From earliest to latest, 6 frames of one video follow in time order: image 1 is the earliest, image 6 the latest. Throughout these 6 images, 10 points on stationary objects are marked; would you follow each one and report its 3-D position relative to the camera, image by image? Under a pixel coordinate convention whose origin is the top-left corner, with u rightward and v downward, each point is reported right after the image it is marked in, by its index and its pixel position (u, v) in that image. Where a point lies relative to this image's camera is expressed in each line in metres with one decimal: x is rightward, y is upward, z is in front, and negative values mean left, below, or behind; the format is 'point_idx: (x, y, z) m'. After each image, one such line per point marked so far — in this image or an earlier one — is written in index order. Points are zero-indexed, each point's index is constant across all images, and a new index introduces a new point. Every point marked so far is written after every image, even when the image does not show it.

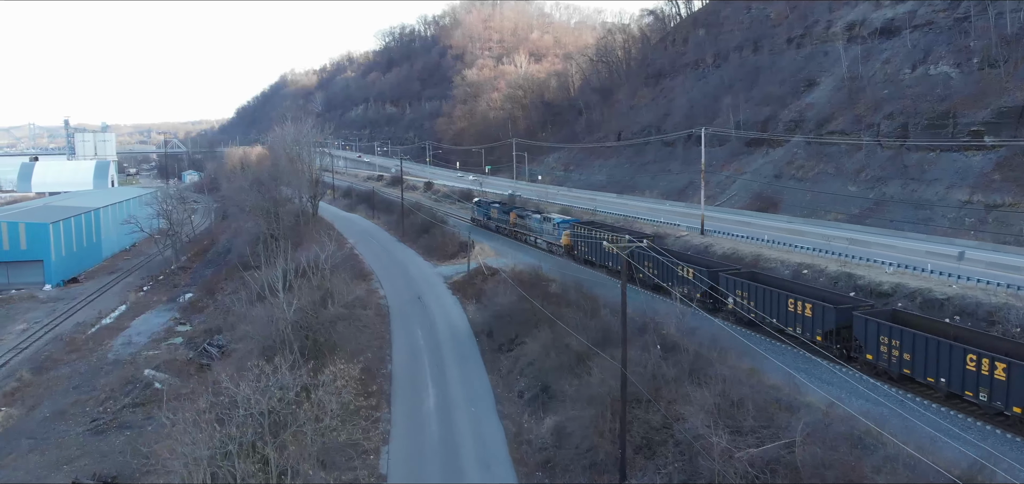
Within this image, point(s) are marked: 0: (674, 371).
0: (+2.9, -2.3, +13.6) m
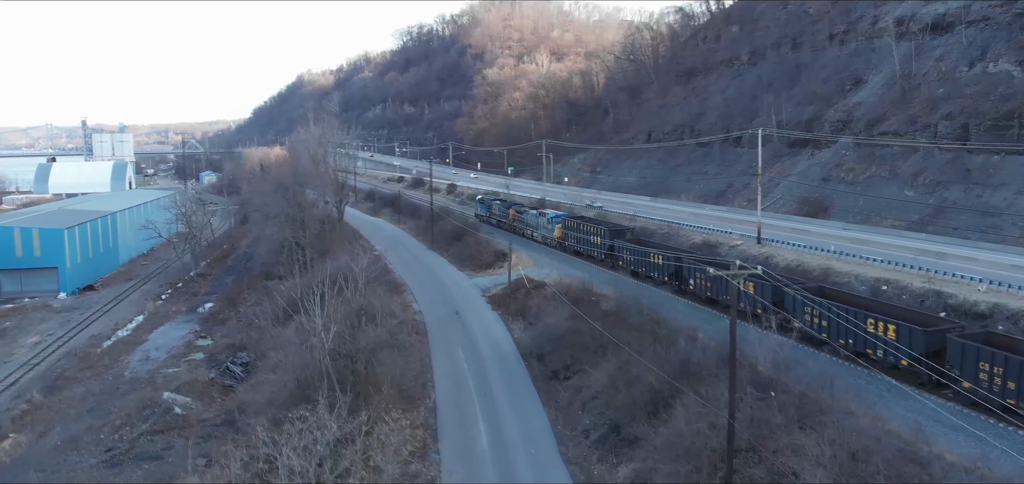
0: (+4.0, -2.6, +11.7) m
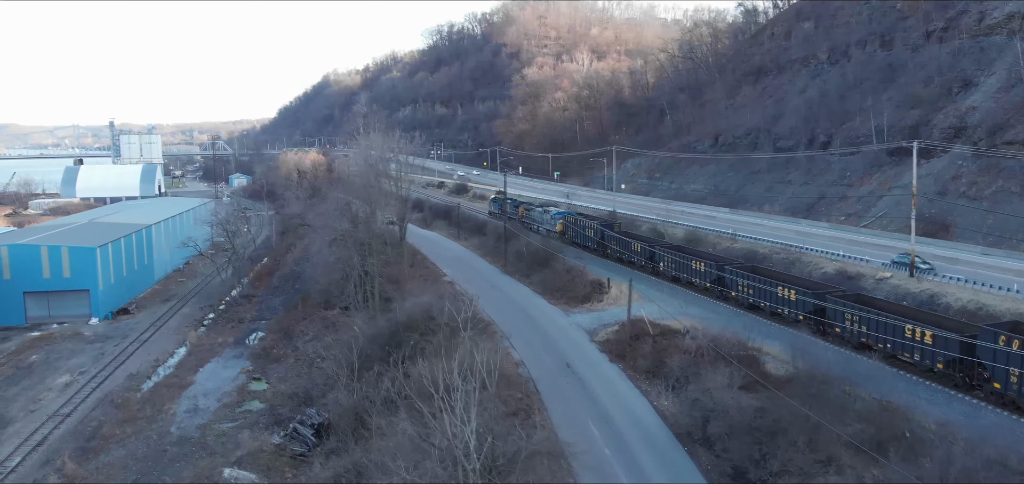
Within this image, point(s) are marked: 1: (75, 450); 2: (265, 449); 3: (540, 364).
0: (+6.7, -3.5, +7.8) m
1: (-10.2, -4.9, +18.4) m
2: (-5.5, -4.6, +17.3) m
3: (+0.7, -2.9, +18.2) m
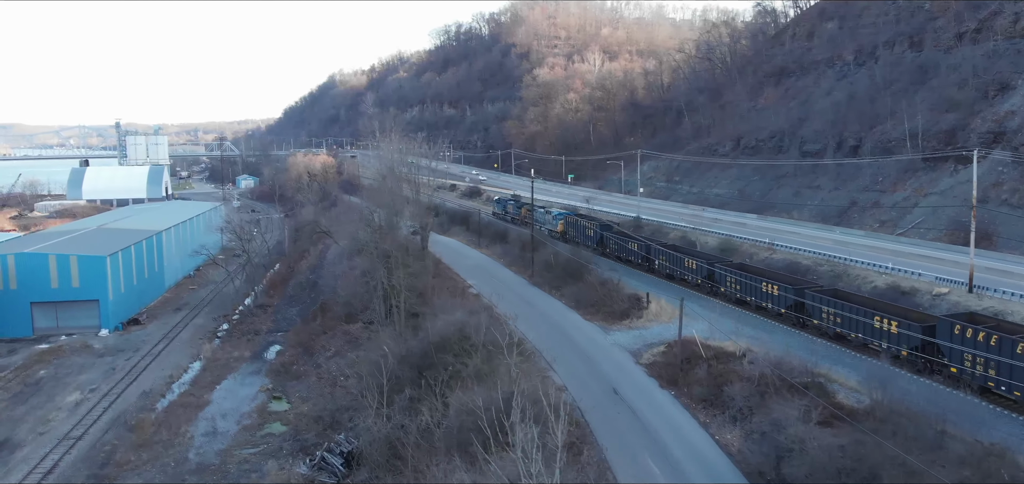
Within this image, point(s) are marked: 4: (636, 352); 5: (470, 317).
0: (+7.6, -3.9, +6.5) m
1: (-9.3, -5.2, +17.2) m
2: (-4.5, -4.9, +16.2) m
3: (+1.6, -3.2, +17.0) m
4: (+3.0, -2.7, +19.1) m
5: (-1.1, -1.8, +19.7) m
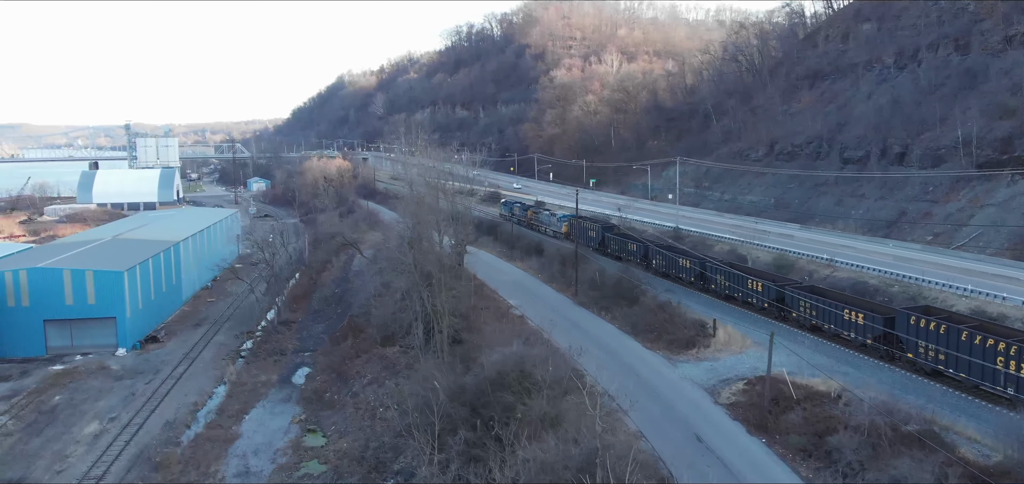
0: (+8.9, -4.5, +4.7) m
1: (-7.9, -5.7, +15.6) m
2: (-3.2, -5.4, +14.5) m
3: (+3.0, -3.8, +15.3) m
4: (+4.4, -3.3, +17.4) m
5: (+0.3, -2.4, +18.0) m
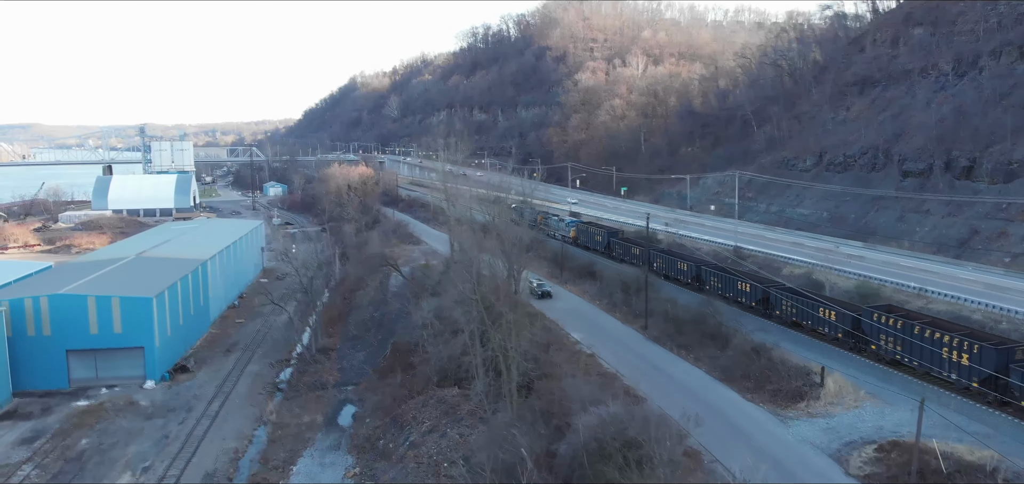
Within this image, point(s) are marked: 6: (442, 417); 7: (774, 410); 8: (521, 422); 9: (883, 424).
0: (+10.6, -5.3, +2.5) m
1: (-6.1, -6.6, +13.5) m
2: (-1.3, -6.3, +12.3) m
3: (+4.8, -4.6, +13.1) m
4: (+6.3, -4.1, +15.2) m
5: (+2.2, -3.2, +15.8) m
6: (-1.8, -4.5, +20.3) m
7: (+5.7, -3.7, +17.4) m
8: (+0.2, -3.8, +16.9) m
9: (+7.6, -3.5, +16.3) m
